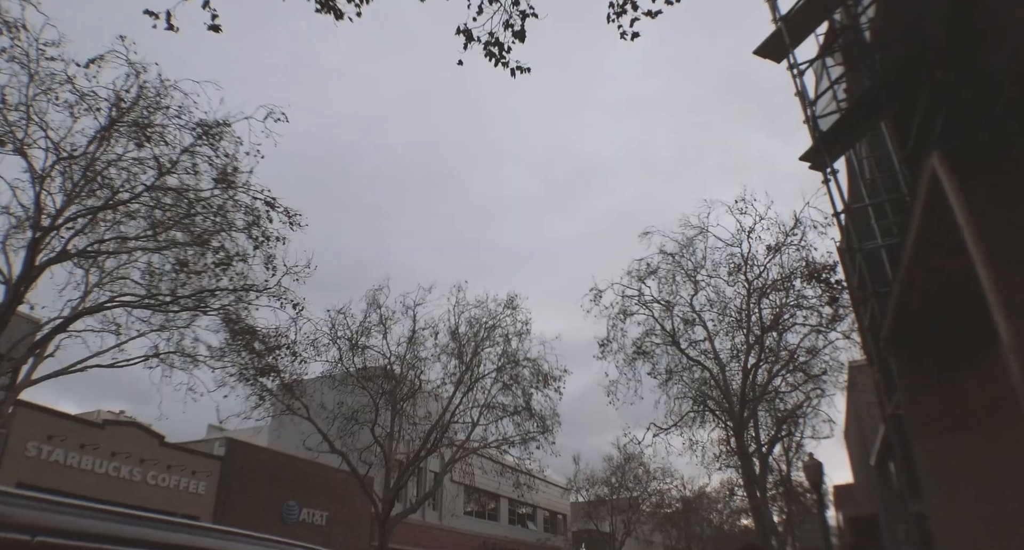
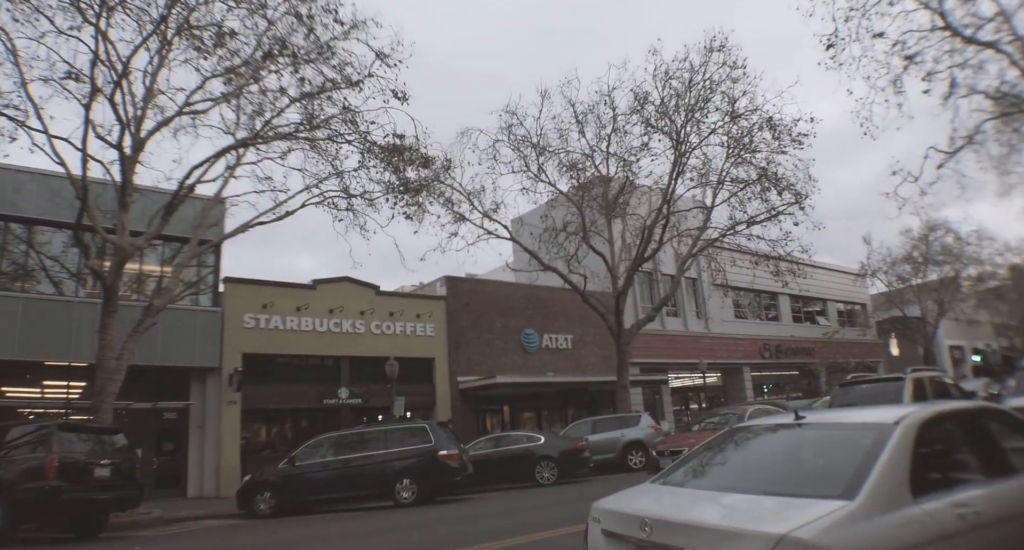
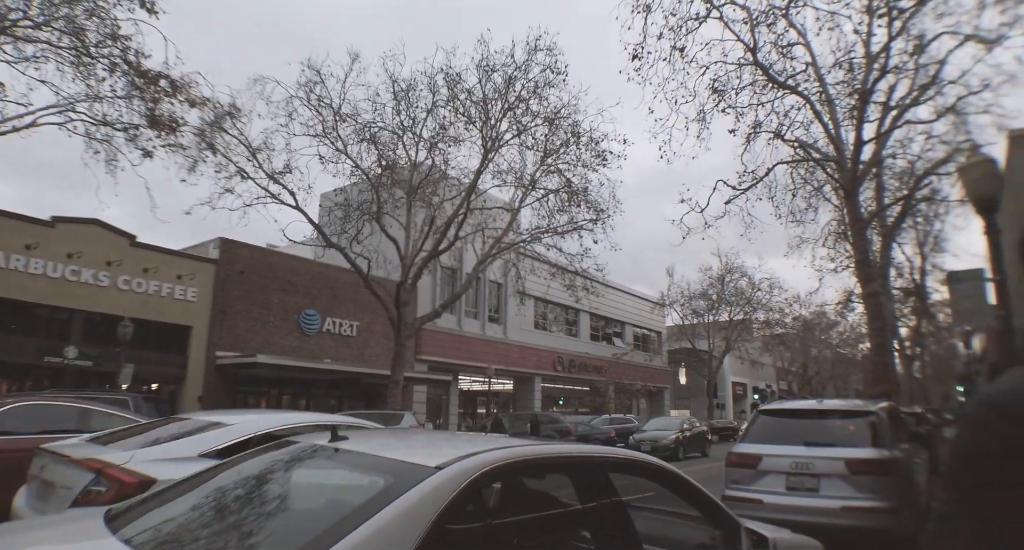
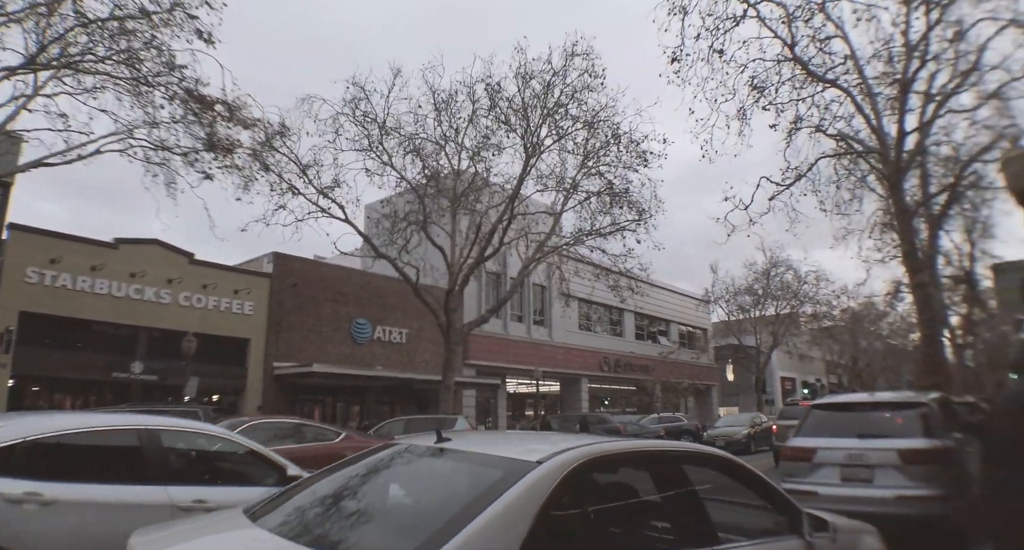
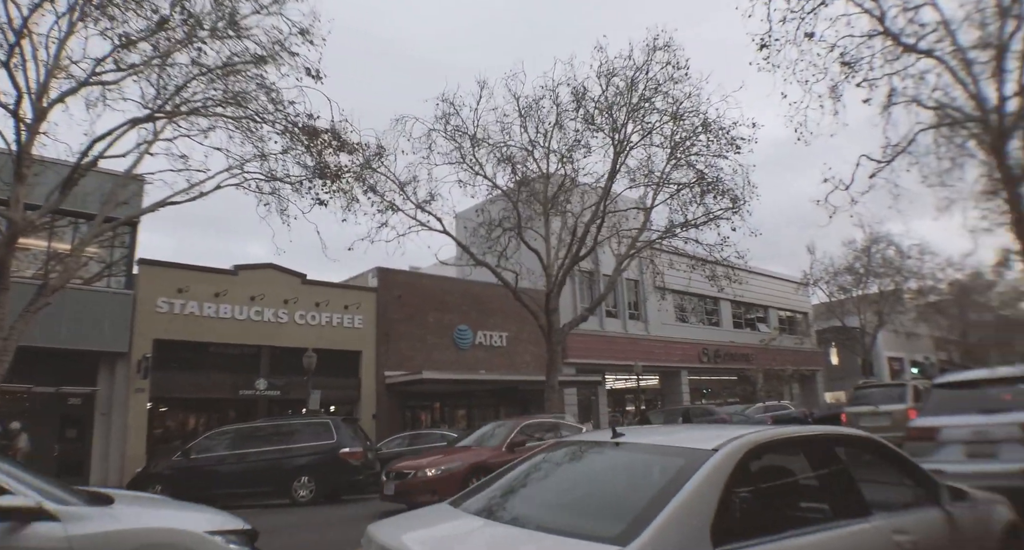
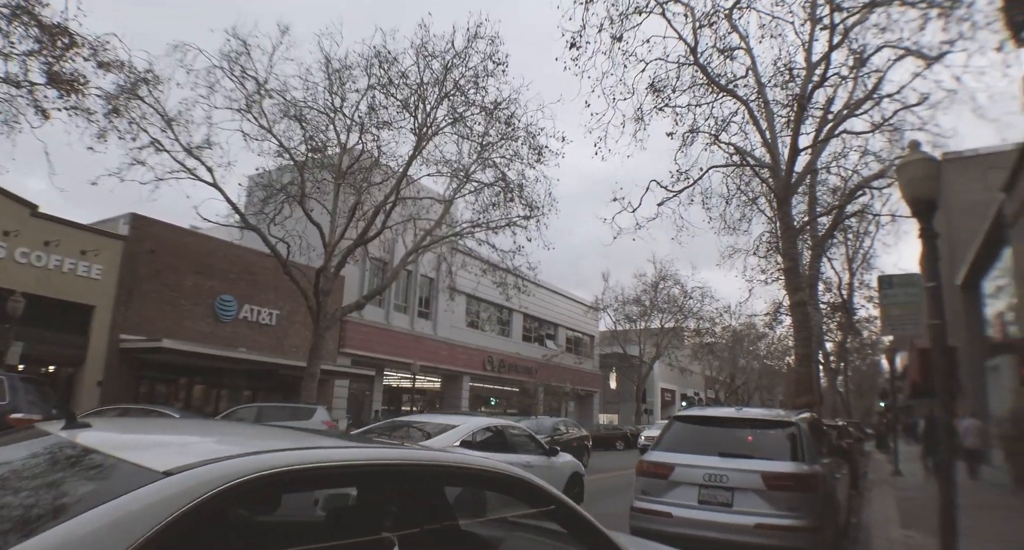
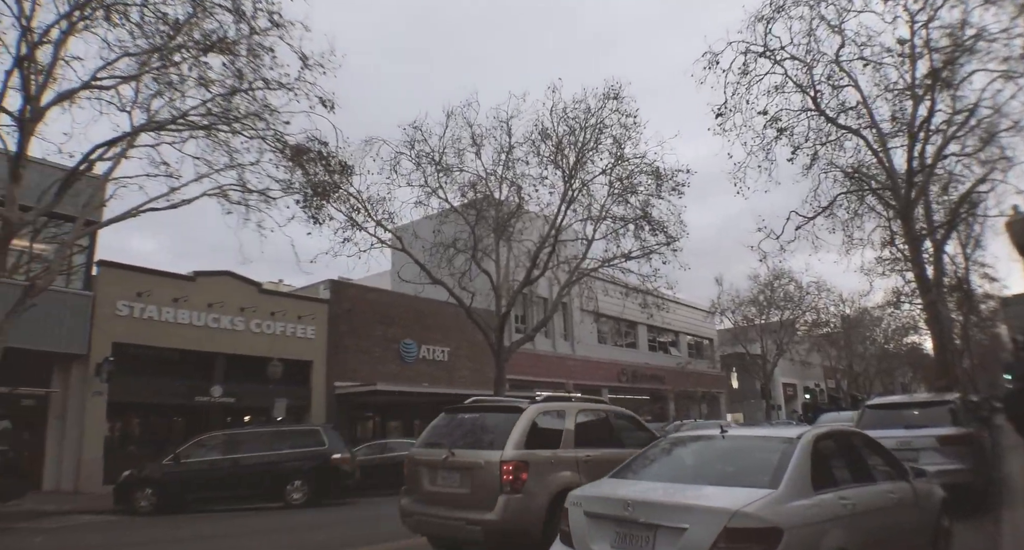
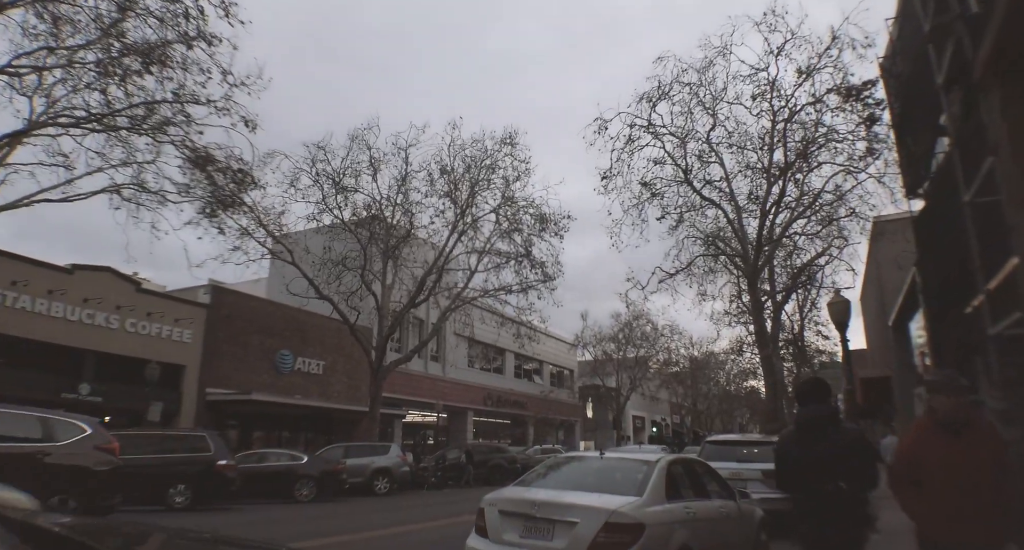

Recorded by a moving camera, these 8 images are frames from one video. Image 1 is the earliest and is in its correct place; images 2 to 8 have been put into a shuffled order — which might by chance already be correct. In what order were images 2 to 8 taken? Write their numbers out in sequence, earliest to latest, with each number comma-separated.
8, 7, 2, 5, 4, 3, 6
